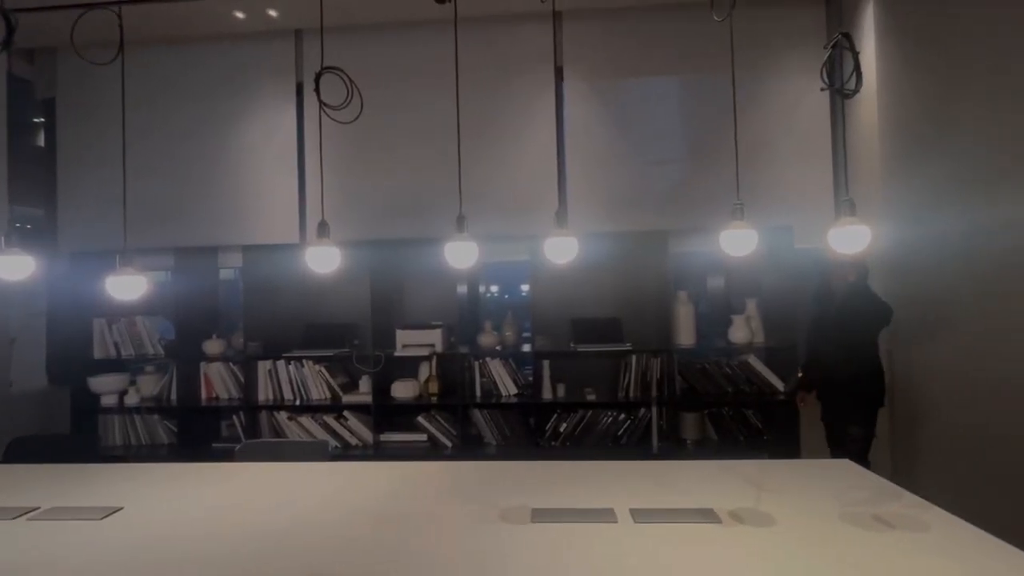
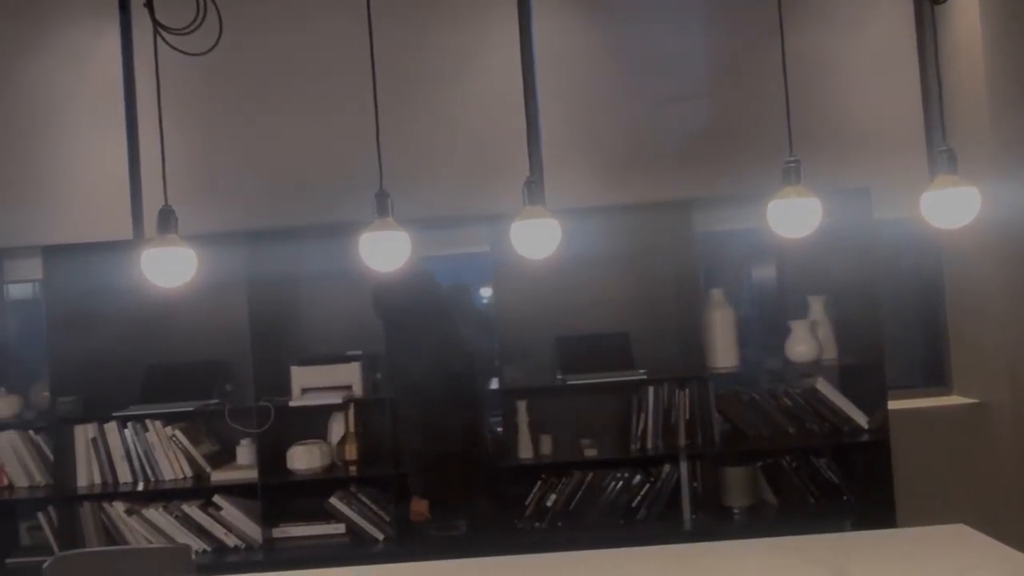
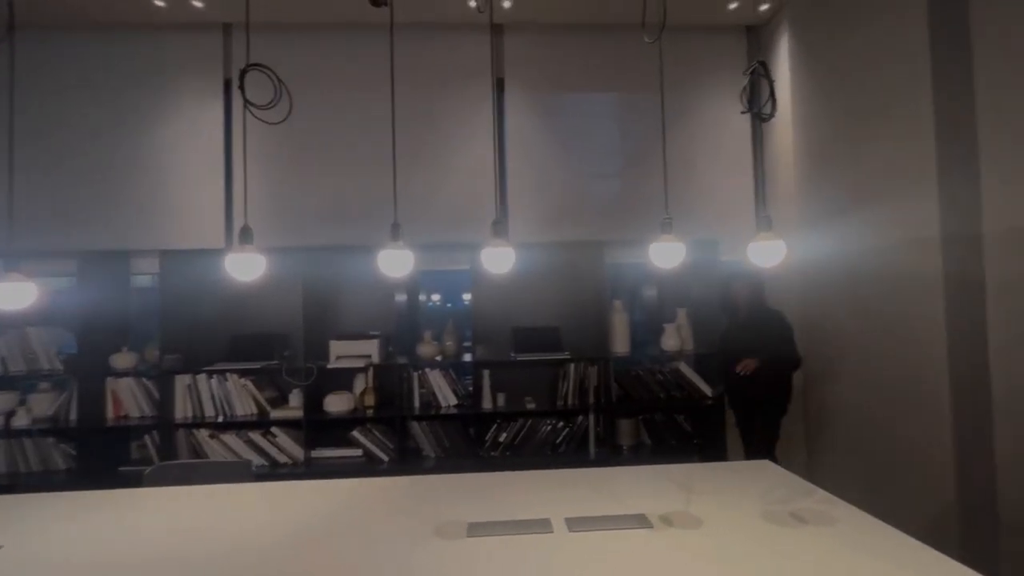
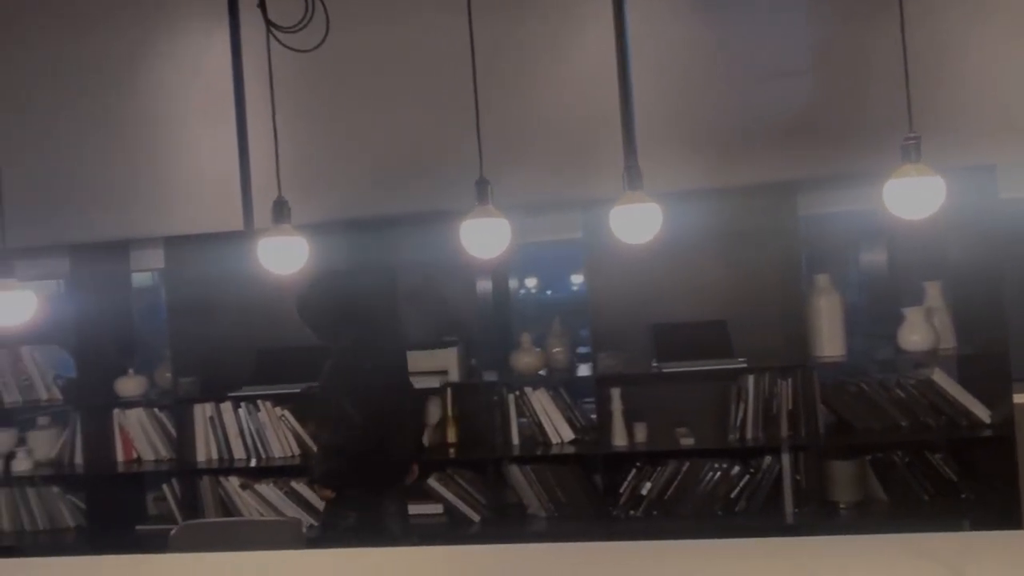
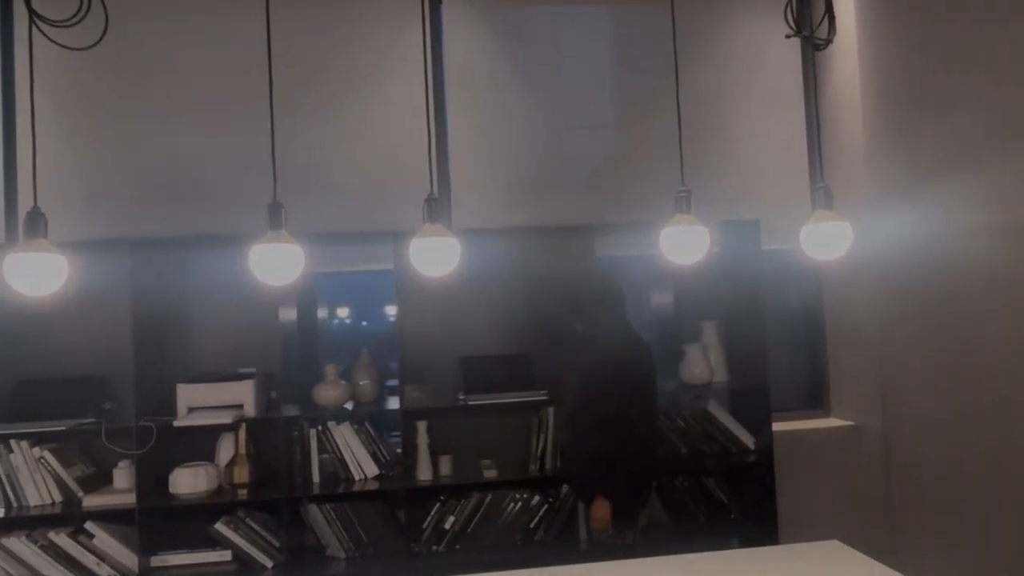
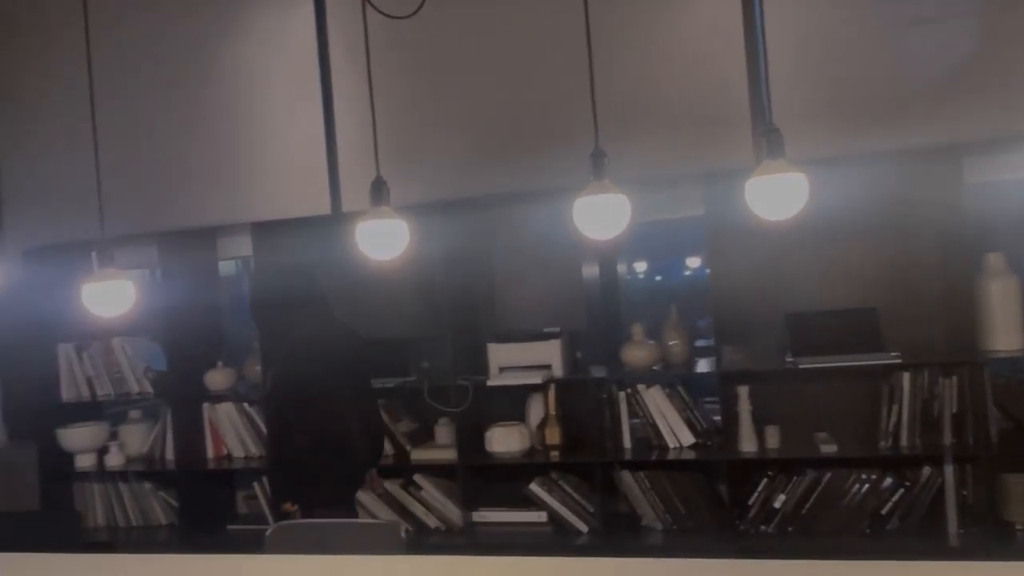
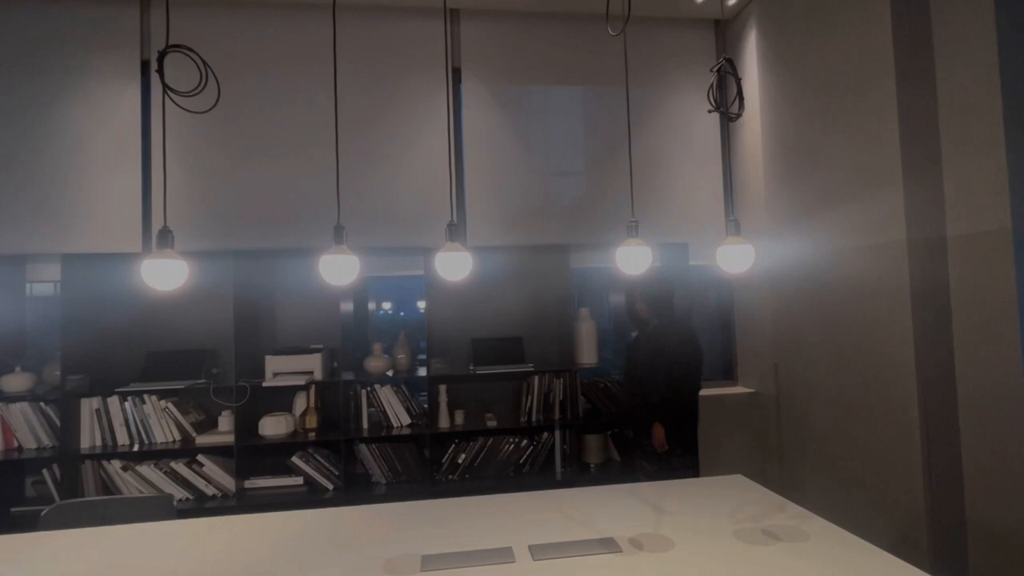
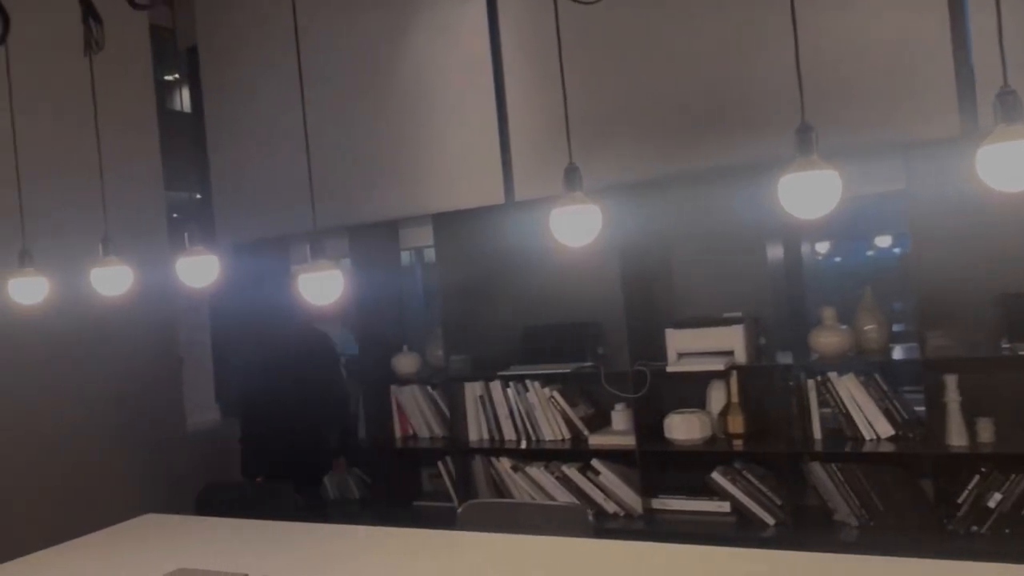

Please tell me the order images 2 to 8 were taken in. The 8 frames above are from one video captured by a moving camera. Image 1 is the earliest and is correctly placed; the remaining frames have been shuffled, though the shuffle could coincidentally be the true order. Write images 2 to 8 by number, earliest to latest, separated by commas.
3, 7, 5, 2, 4, 6, 8
